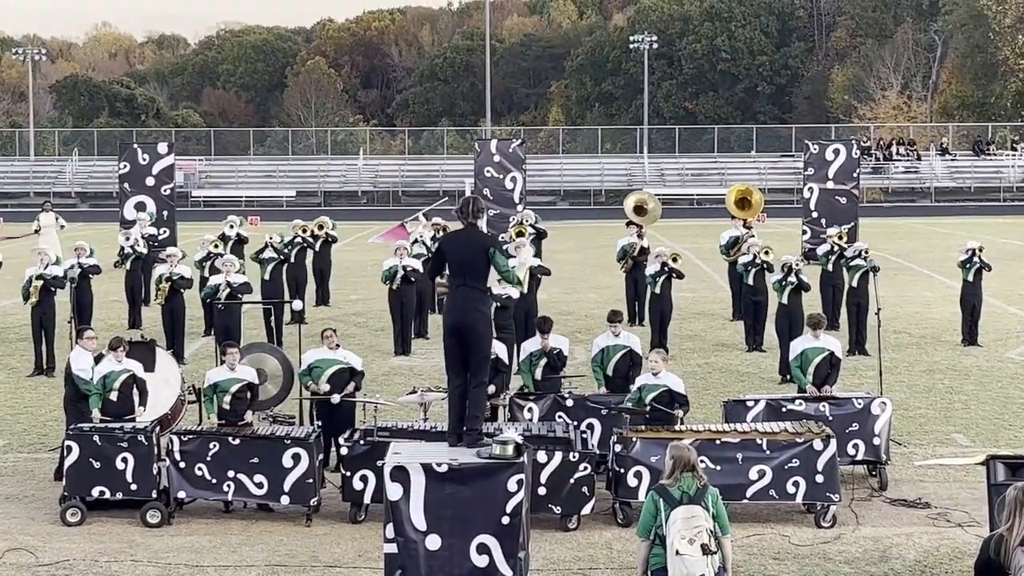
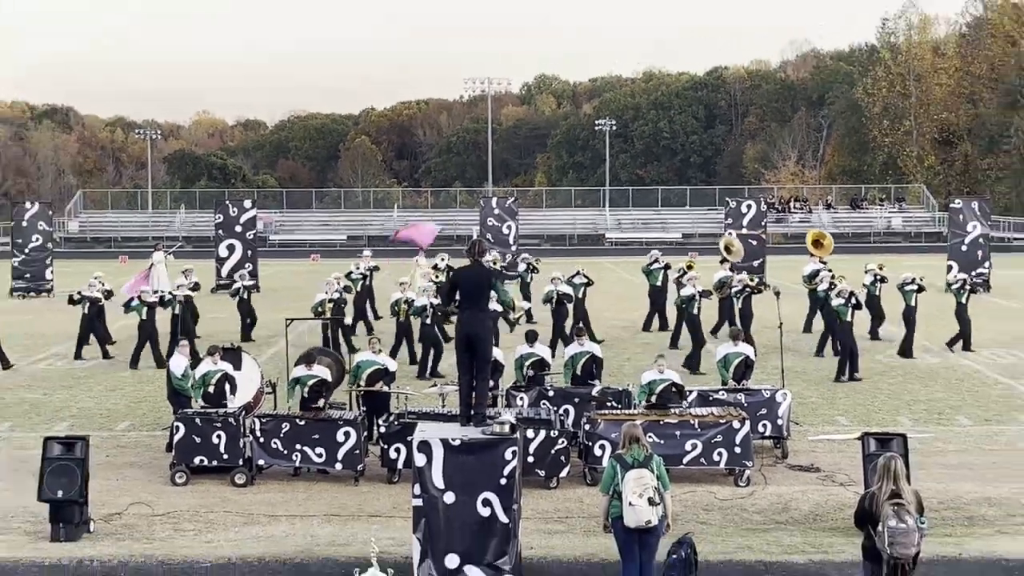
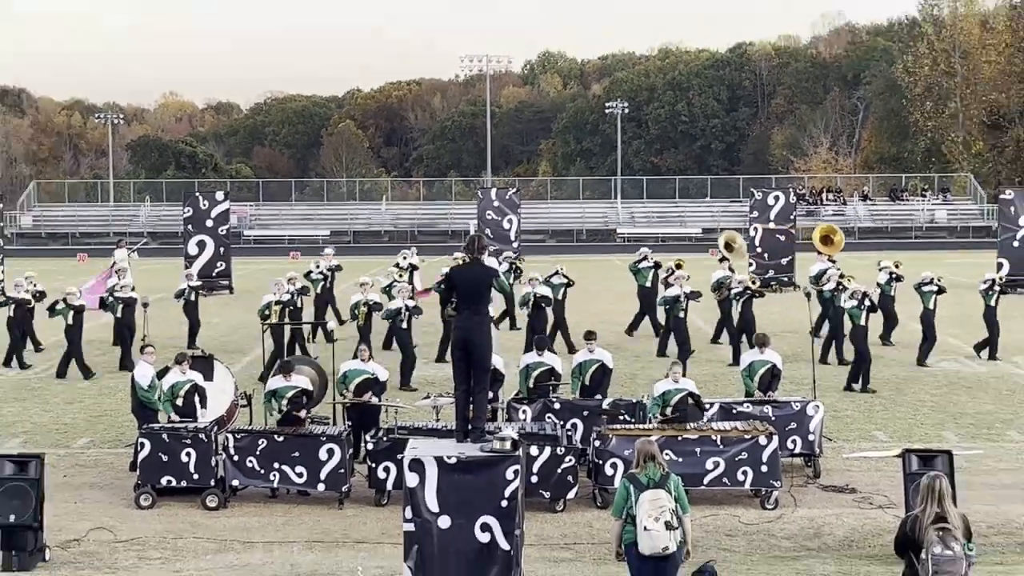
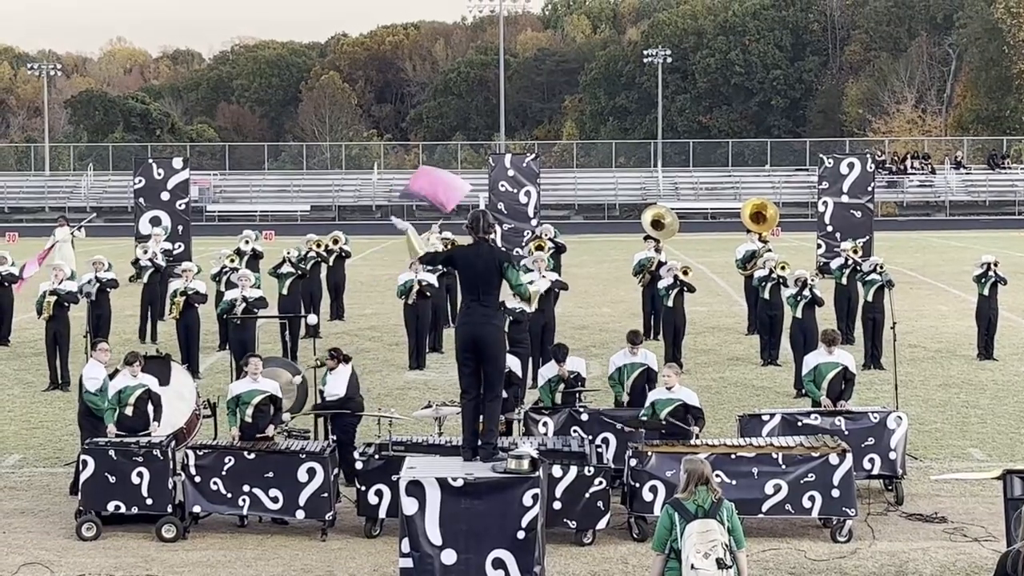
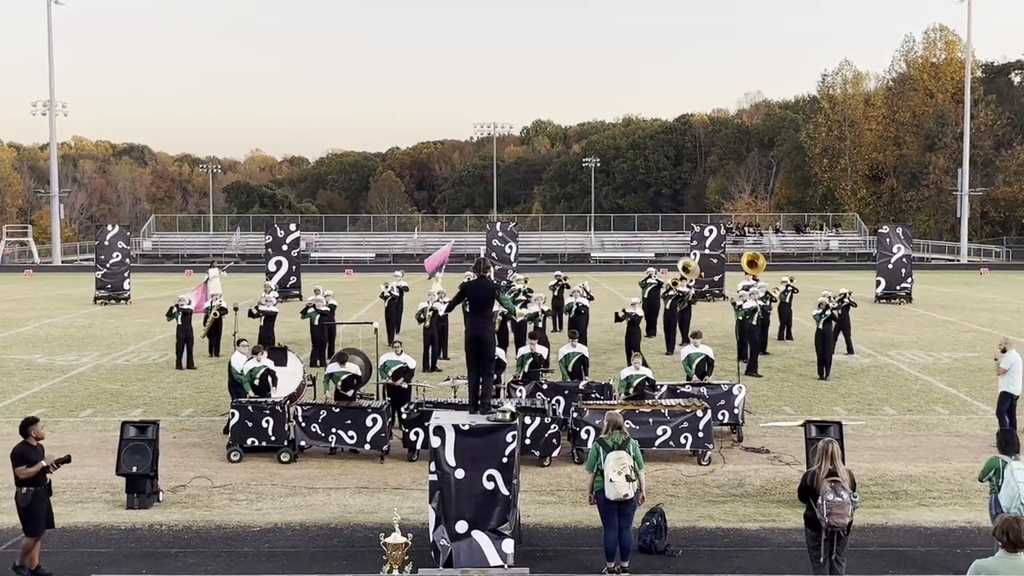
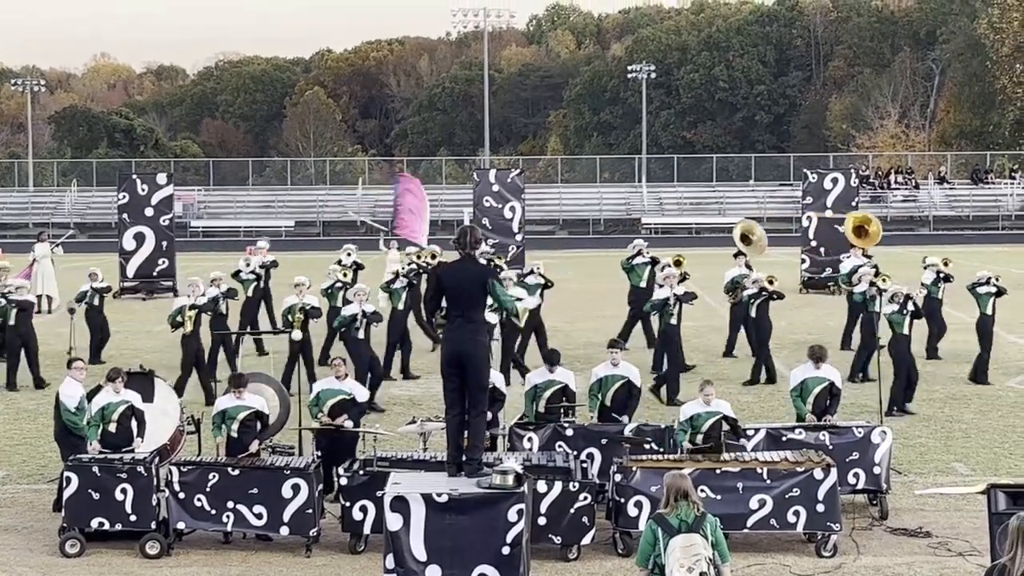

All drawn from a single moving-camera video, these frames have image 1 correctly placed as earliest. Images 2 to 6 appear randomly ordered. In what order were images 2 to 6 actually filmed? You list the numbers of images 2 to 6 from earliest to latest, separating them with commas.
4, 6, 3, 2, 5
